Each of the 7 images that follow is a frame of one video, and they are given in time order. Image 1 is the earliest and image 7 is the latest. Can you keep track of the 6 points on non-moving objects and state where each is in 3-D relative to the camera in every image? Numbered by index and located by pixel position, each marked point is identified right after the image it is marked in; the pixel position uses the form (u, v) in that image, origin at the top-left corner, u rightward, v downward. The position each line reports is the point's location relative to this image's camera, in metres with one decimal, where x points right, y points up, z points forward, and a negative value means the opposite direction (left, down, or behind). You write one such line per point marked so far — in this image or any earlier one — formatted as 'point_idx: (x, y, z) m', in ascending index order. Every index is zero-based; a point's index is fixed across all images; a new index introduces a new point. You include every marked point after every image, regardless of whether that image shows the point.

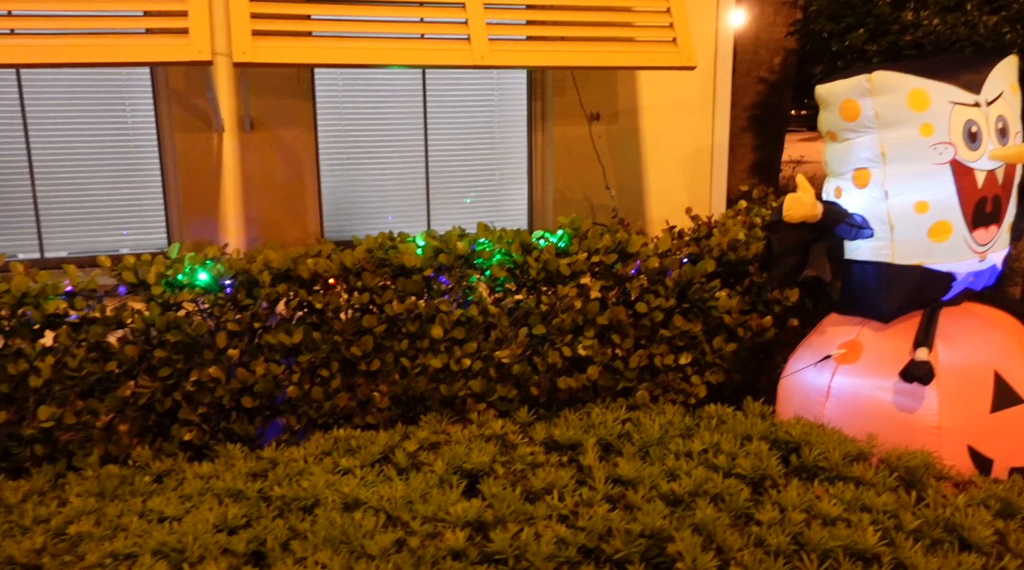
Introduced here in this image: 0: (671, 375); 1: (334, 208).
0: (+0.8, -0.4, +3.9) m
1: (-1.0, +0.4, +4.6) m
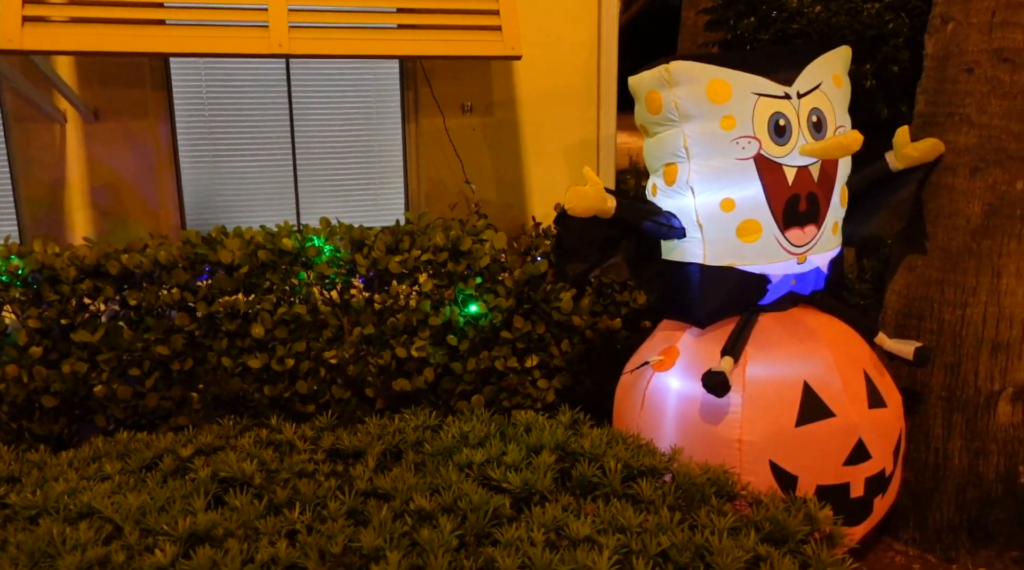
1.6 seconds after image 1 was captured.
0: (0.0, -0.4, +3.7) m
1: (-1.7, +0.5, +4.5) m
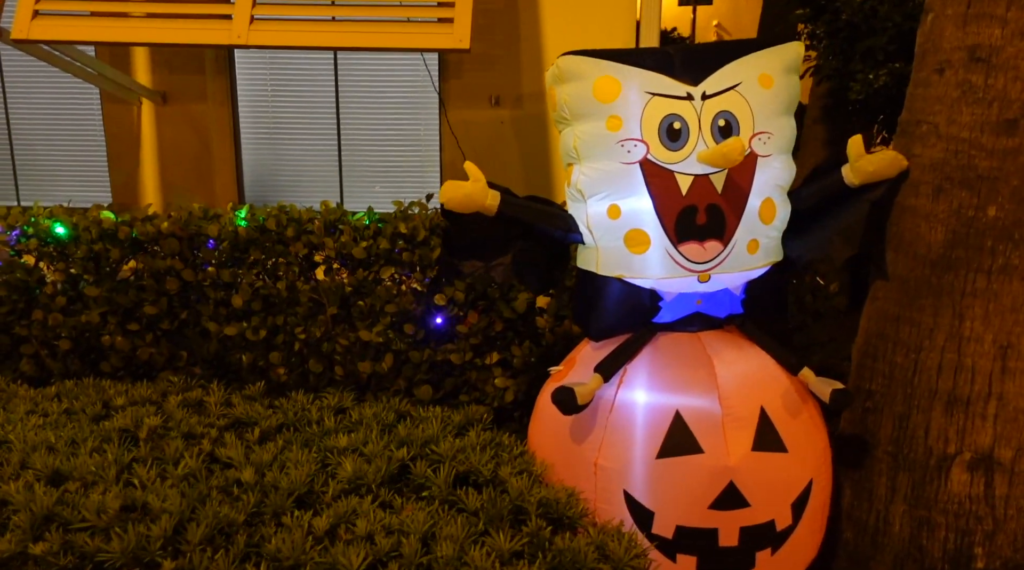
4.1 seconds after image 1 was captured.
0: (-0.2, -0.4, +3.7) m
1: (-1.5, +0.6, +4.9) m
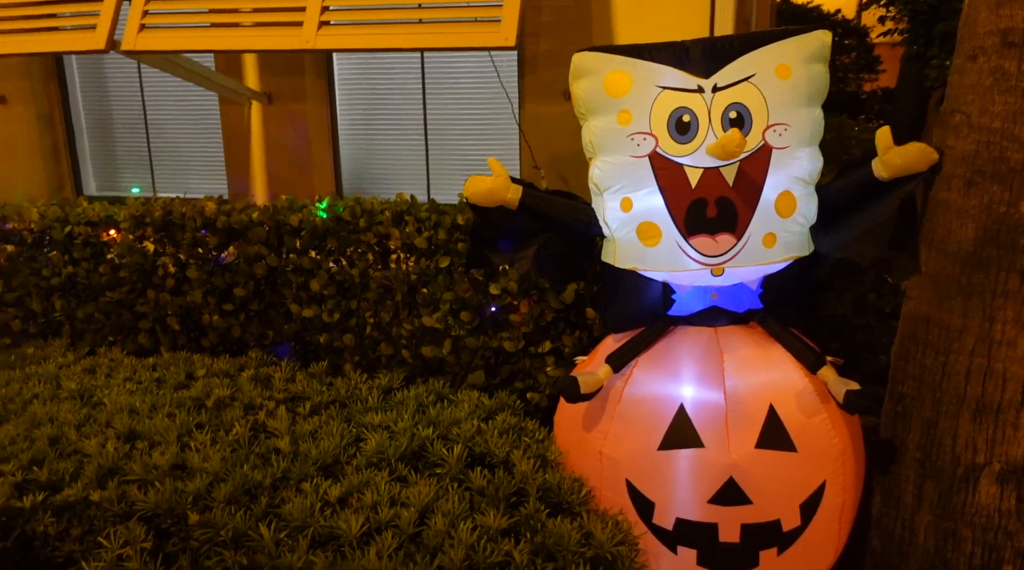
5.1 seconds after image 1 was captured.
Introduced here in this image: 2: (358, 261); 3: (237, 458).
0: (+0.1, -0.4, +3.8) m
1: (-1.0, +0.7, +5.2) m
2: (-0.8, +0.1, +4.0) m
3: (-0.9, -0.6, +2.7) m
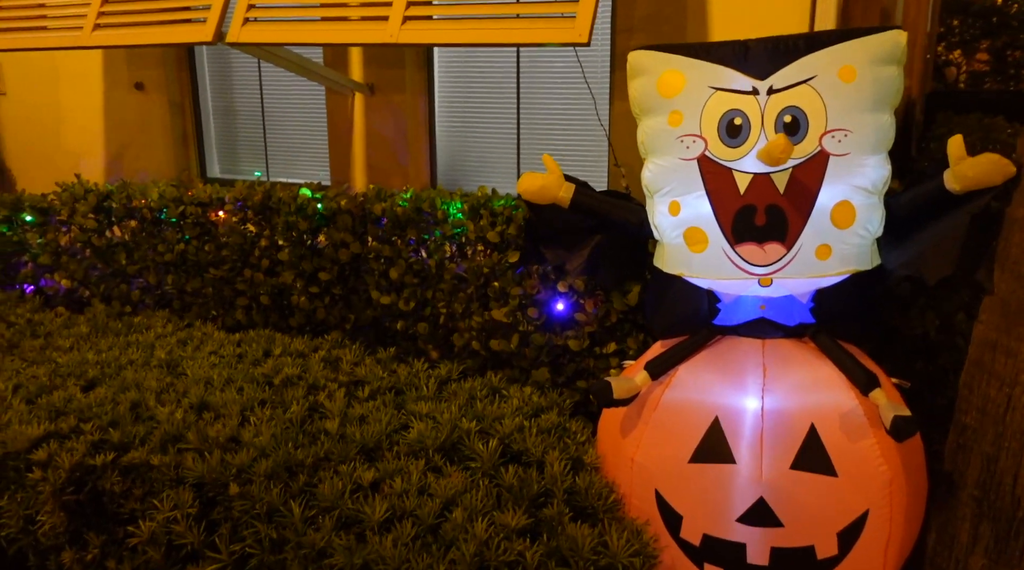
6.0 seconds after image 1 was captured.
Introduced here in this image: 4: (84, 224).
0: (+0.4, -0.3, +3.7) m
1: (-0.4, +0.8, +5.3) m
2: (-0.4, +0.2, +4.1) m
3: (-0.8, -0.5, +2.9) m
4: (-2.6, +0.4, +5.1) m
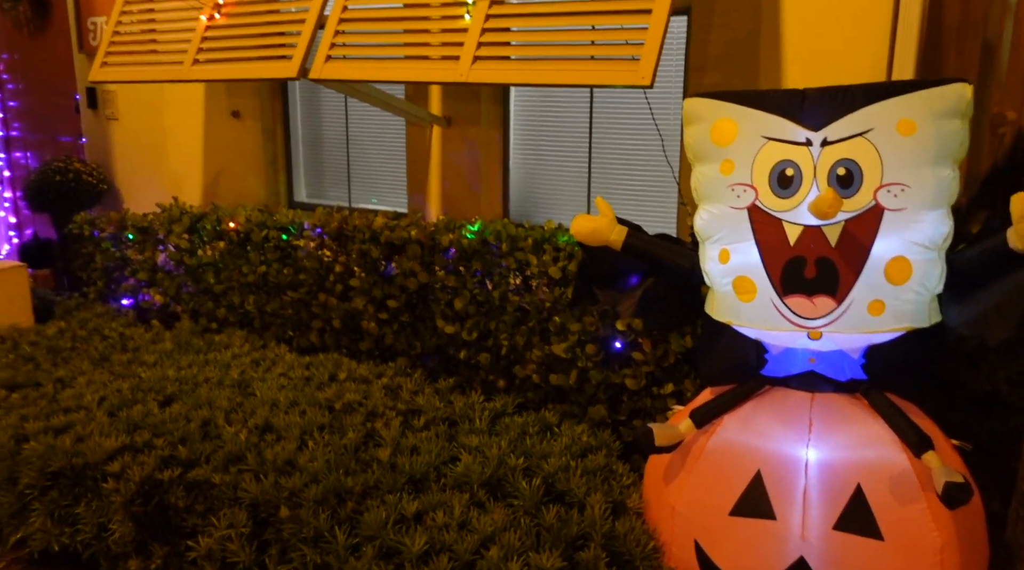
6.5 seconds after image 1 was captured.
0: (+0.6, -0.5, +3.7) m
1: (+0.1, +0.6, +5.4) m
2: (-0.1, 0.0, +4.2) m
3: (-0.6, -0.6, +3.0) m
4: (-2.2, +0.3, +5.4) m
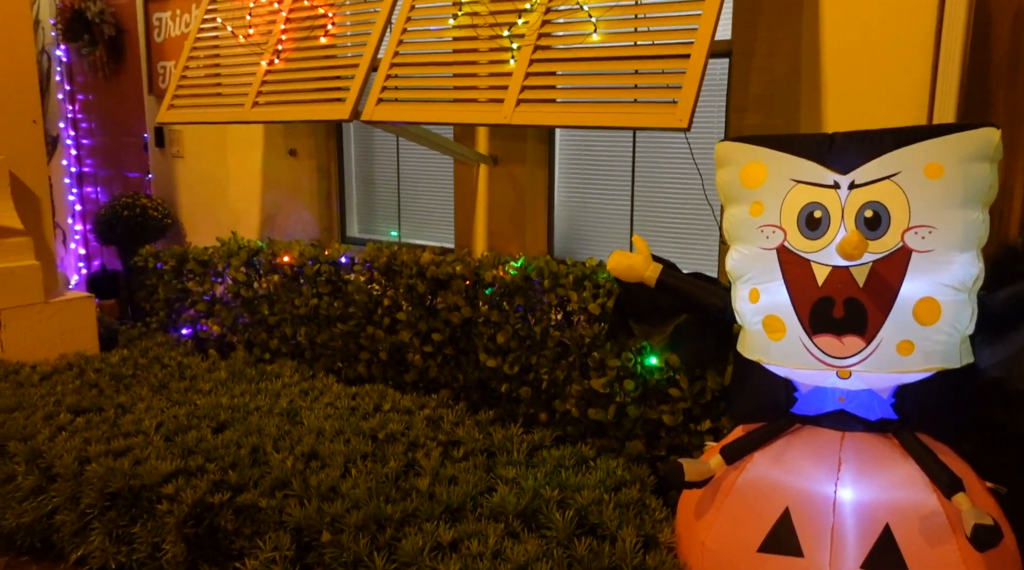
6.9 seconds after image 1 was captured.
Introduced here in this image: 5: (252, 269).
0: (+0.8, -0.7, +3.8) m
1: (+0.4, +0.3, +5.5) m
2: (+0.1, -0.2, +4.3) m
3: (-0.5, -0.8, +3.1) m
4: (-1.9, +0.1, +5.6) m
5: (-1.8, +0.1, +5.6) m
